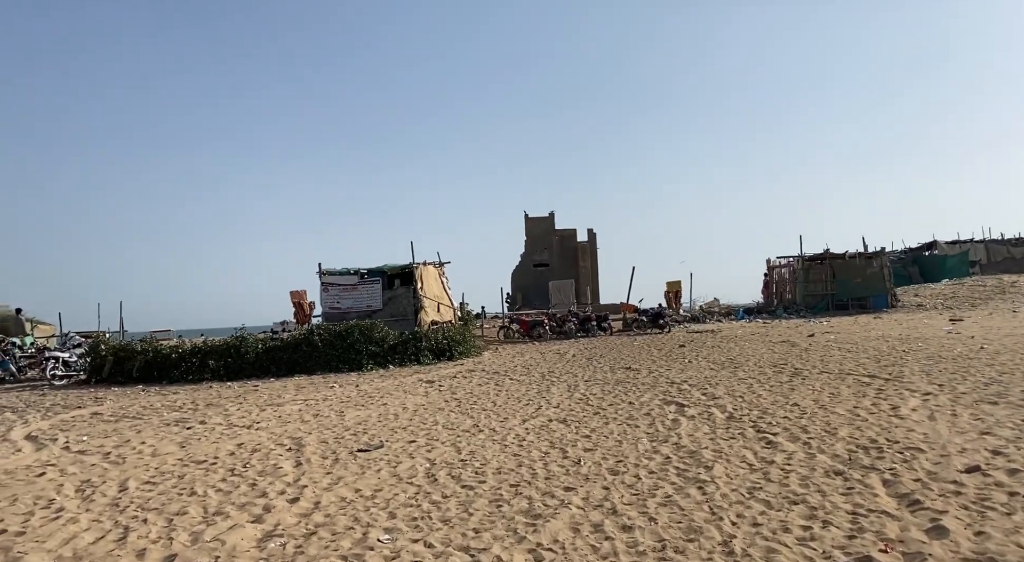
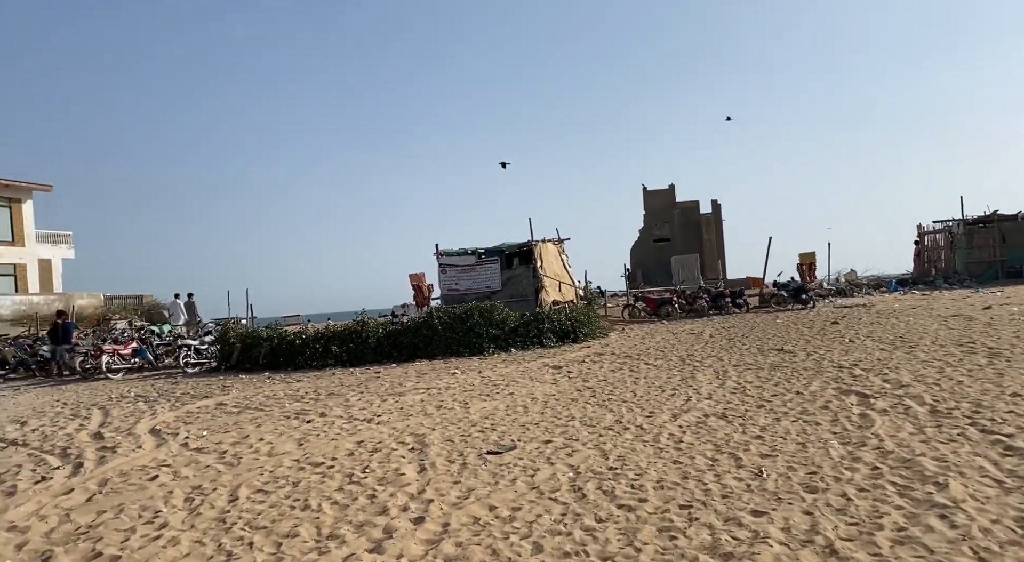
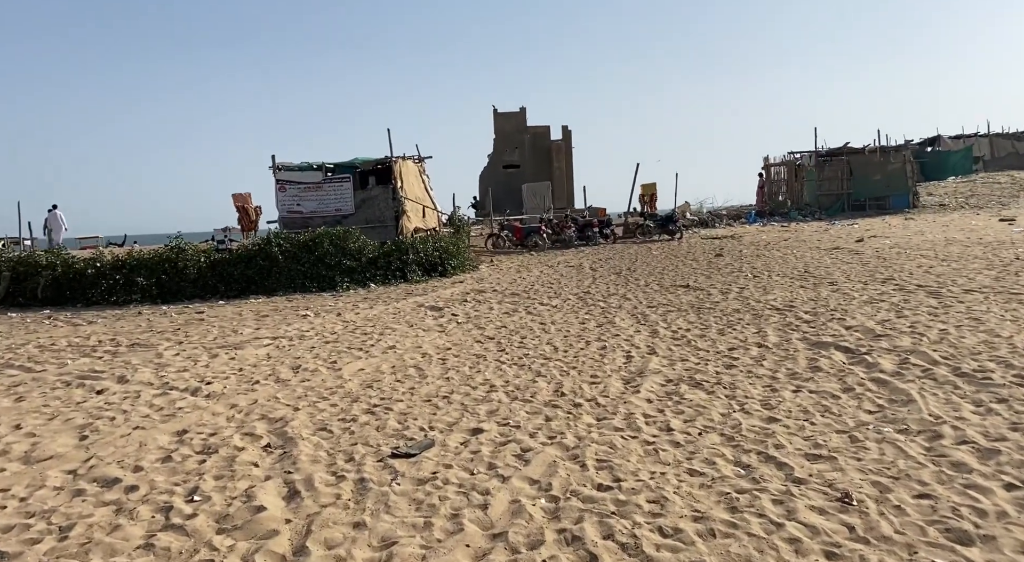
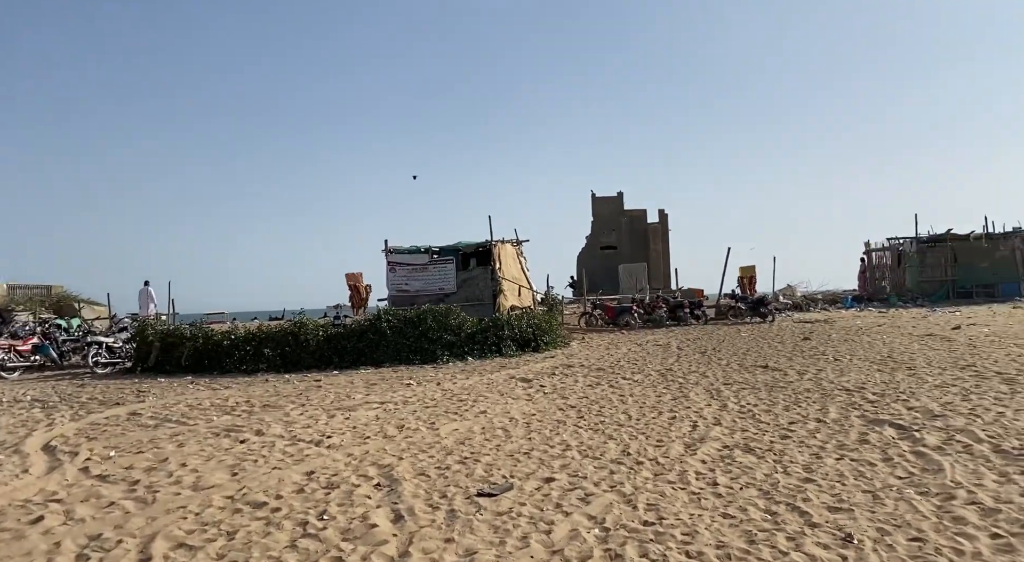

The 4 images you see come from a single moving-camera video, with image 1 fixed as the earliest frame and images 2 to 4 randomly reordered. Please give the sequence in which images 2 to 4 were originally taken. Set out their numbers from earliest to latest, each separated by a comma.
2, 4, 3
